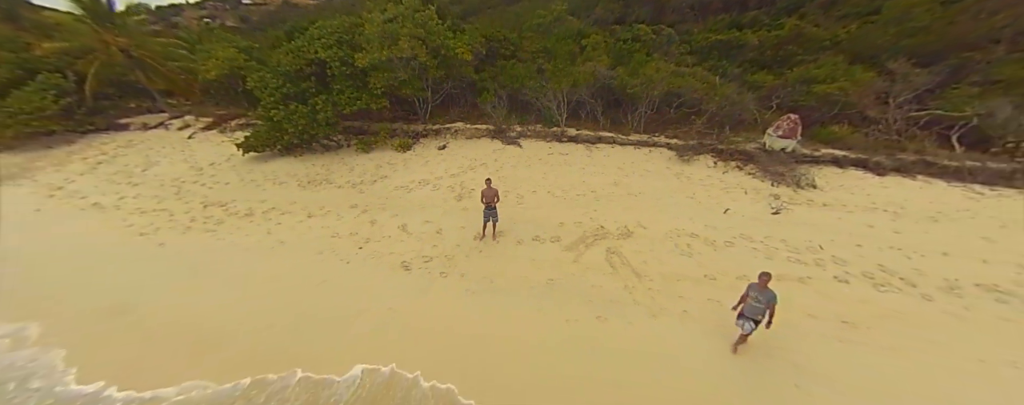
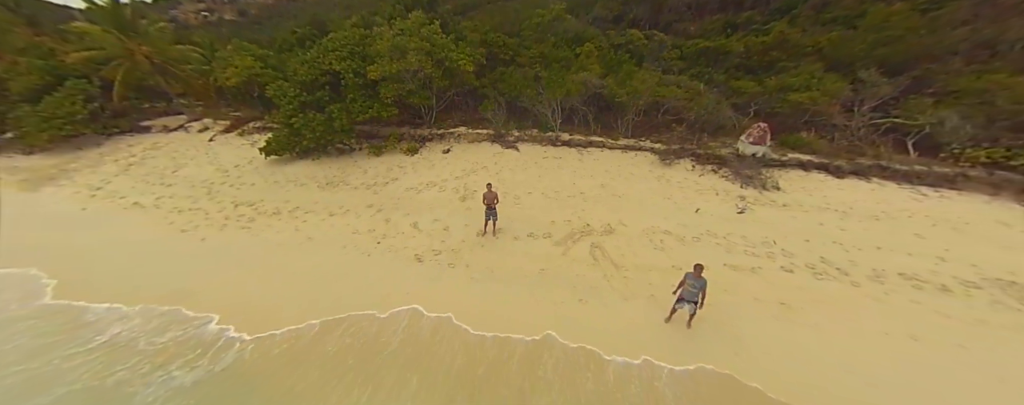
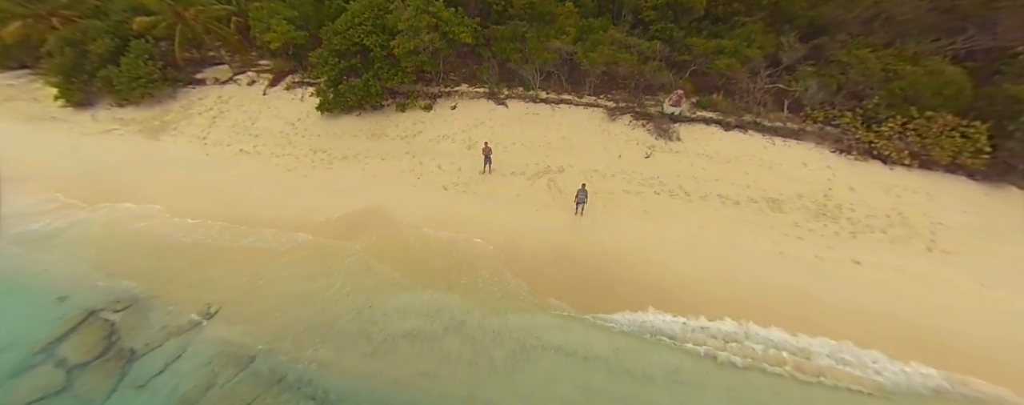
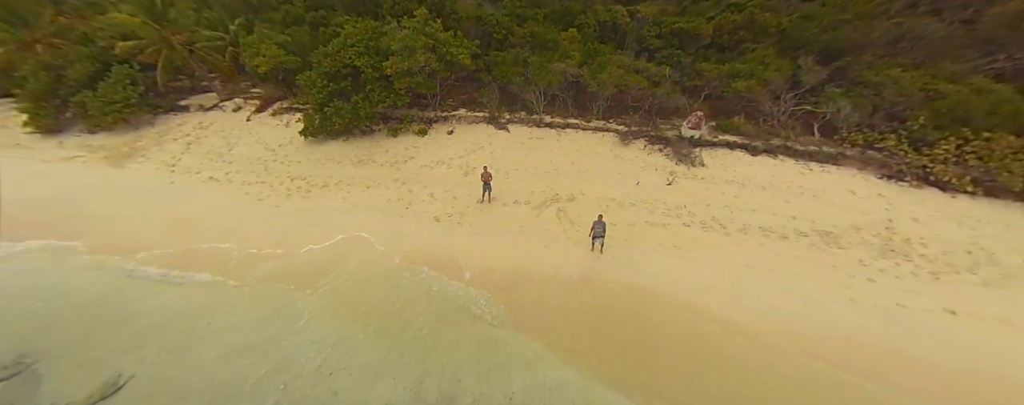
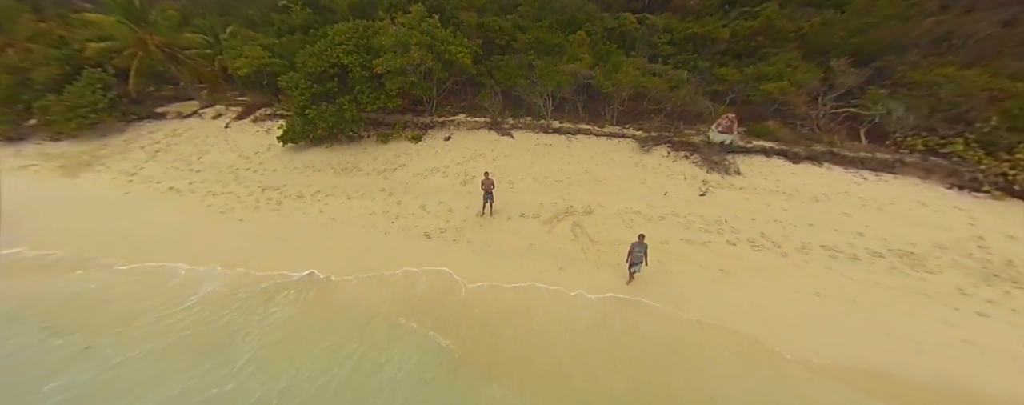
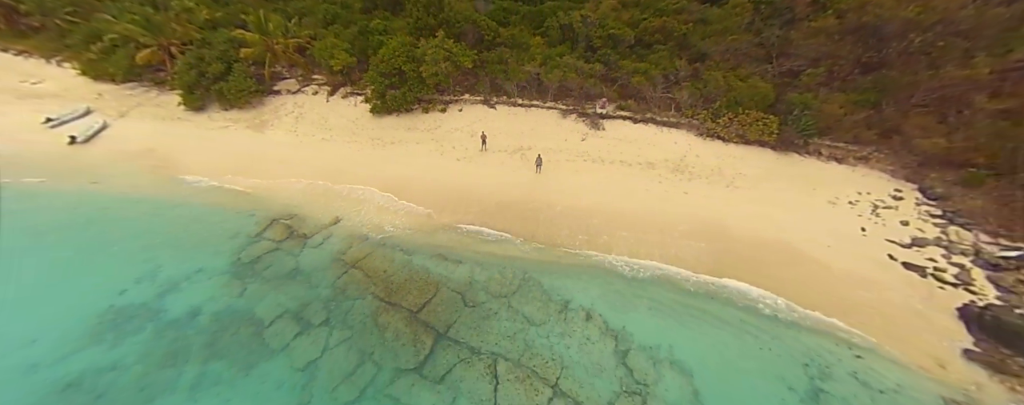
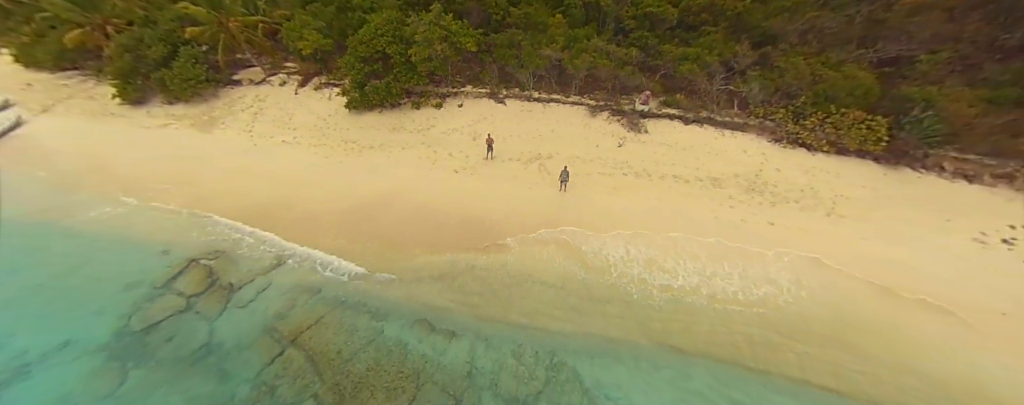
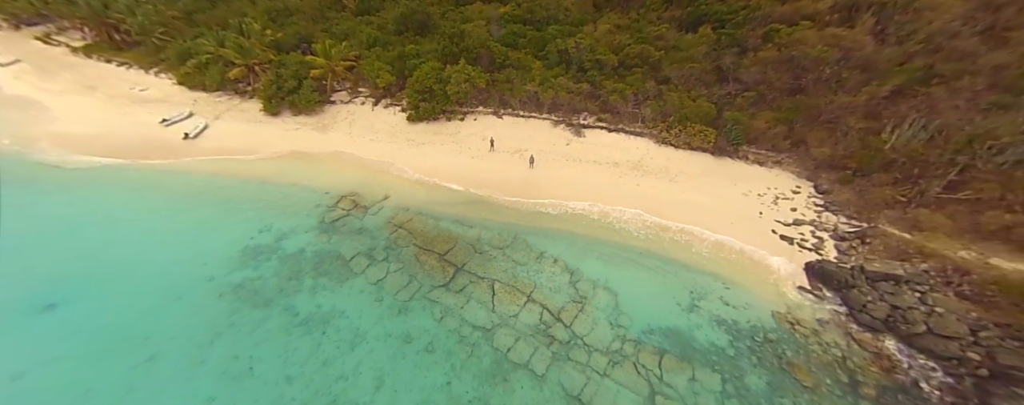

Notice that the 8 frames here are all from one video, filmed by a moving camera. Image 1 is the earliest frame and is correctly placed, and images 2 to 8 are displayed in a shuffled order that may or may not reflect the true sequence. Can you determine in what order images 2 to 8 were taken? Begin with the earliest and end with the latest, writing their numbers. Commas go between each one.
2, 5, 4, 3, 7, 6, 8
